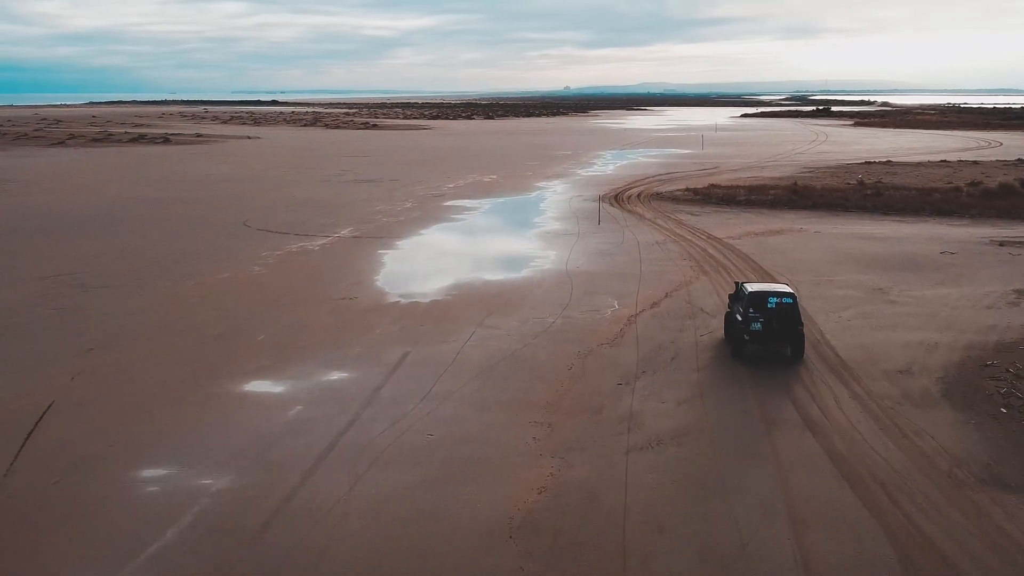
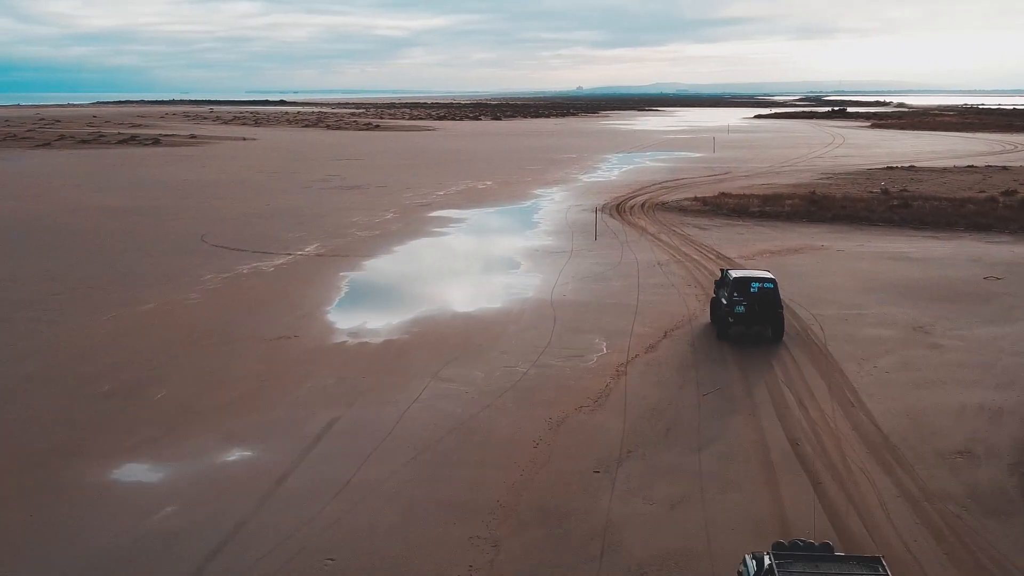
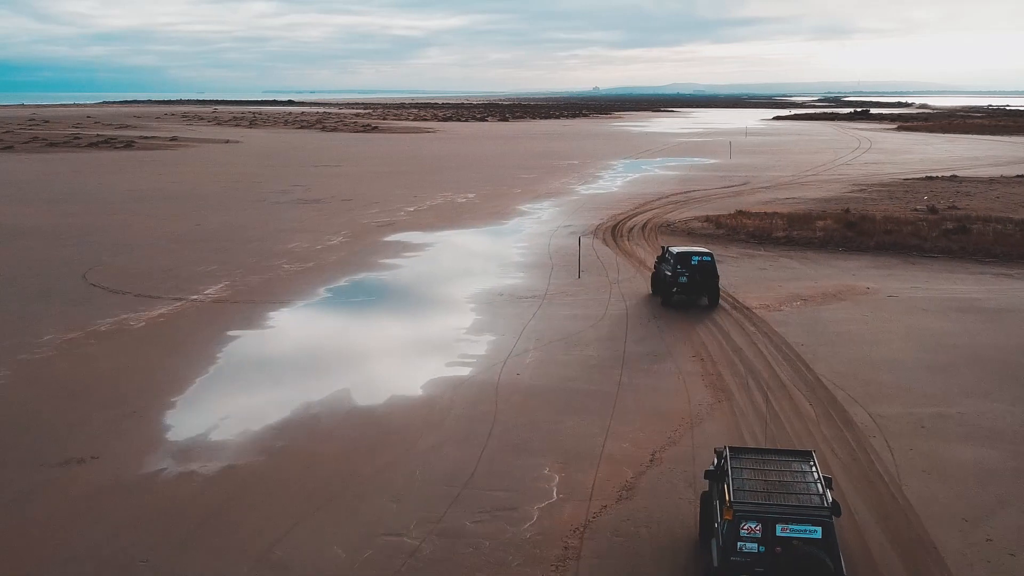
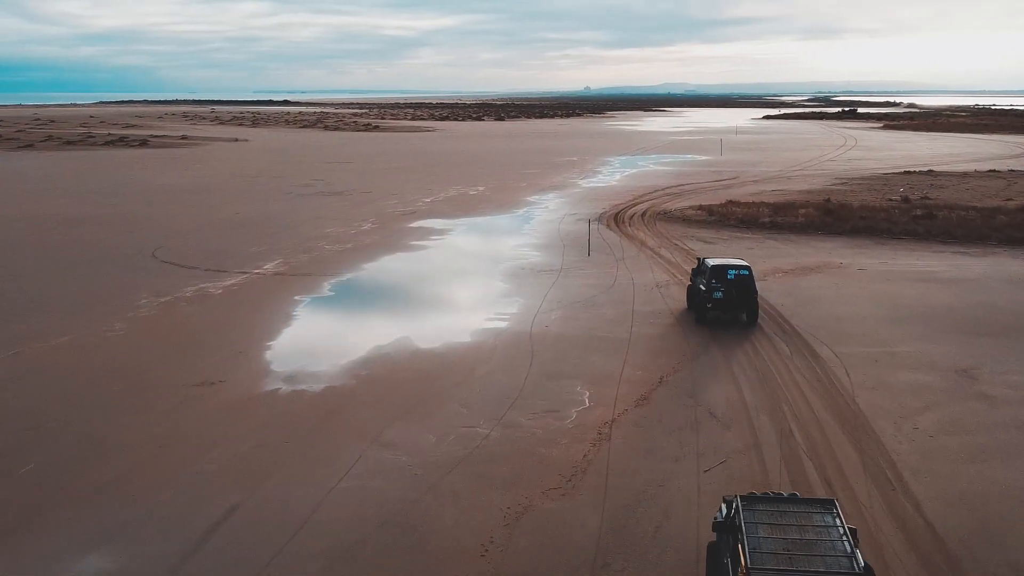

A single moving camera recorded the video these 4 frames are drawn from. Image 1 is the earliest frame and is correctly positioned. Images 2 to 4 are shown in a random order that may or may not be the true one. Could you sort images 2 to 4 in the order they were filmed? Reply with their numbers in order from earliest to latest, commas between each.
2, 4, 3
